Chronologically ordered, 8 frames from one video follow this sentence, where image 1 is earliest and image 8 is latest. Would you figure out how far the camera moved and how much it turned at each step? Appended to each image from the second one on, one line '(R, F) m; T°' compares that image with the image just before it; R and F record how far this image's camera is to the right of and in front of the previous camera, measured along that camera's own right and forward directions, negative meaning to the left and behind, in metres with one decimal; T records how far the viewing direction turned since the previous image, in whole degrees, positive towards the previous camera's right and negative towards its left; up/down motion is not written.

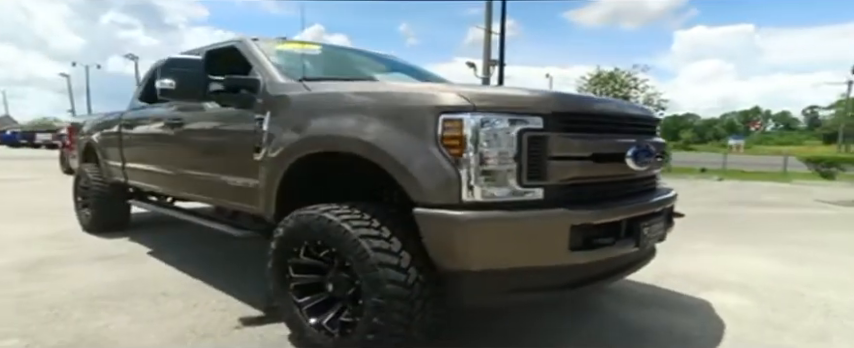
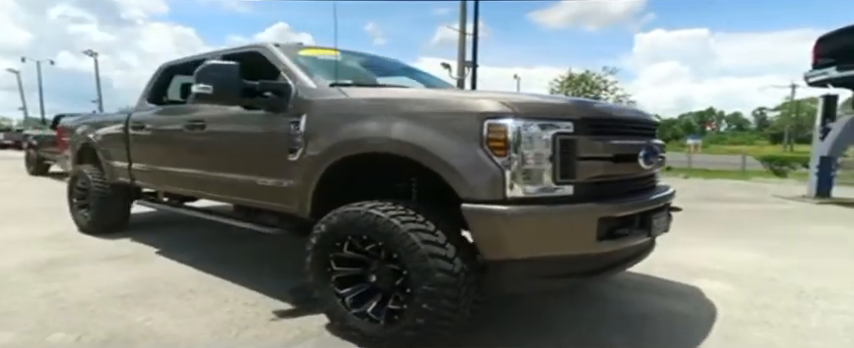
(-0.3, -0.2) m; +4°
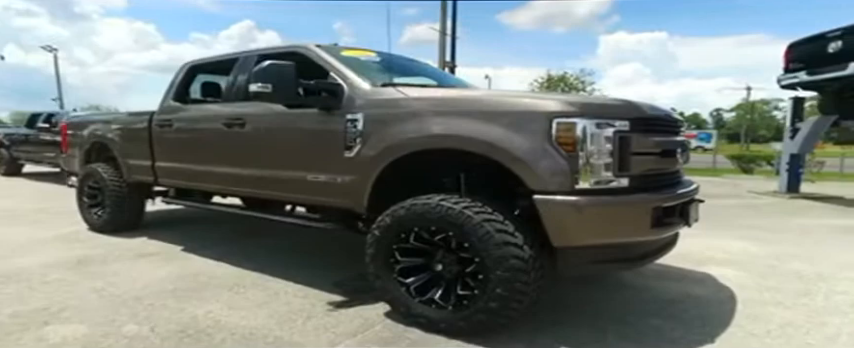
(-0.5, -0.1) m; +4°
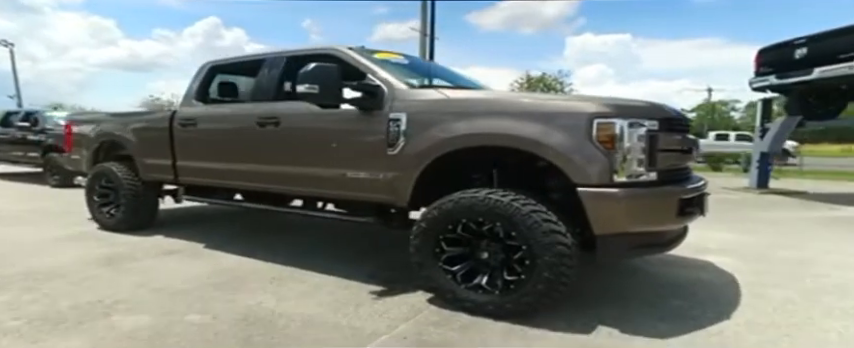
(-0.4, -0.2) m; +3°
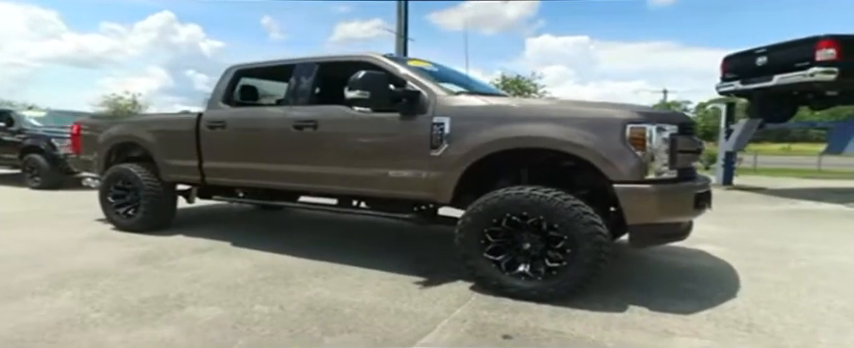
(-0.5, -0.2) m; +4°
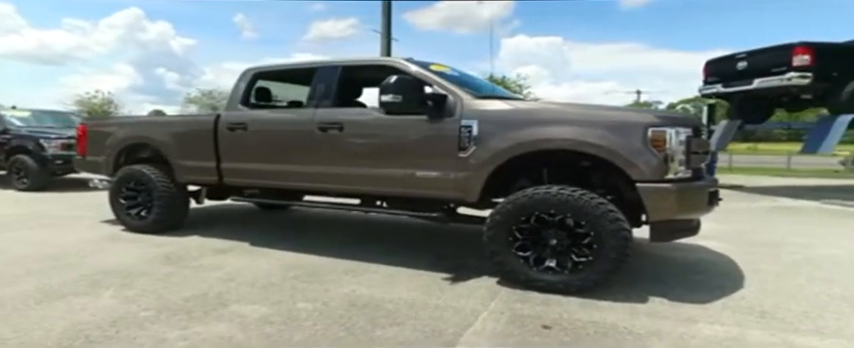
(-0.4, -0.1) m; +3°
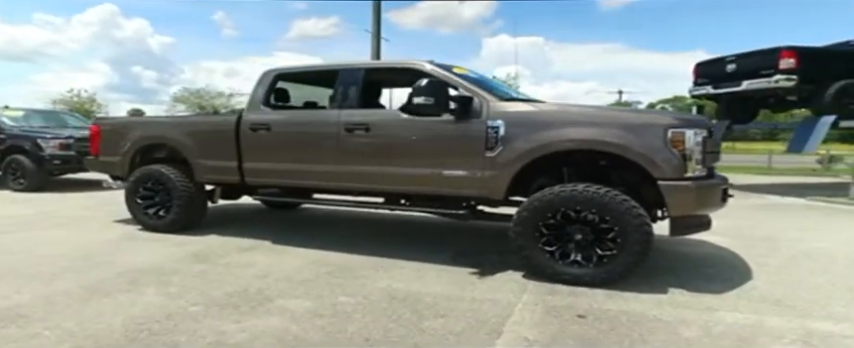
(-0.3, -0.1) m; +2°
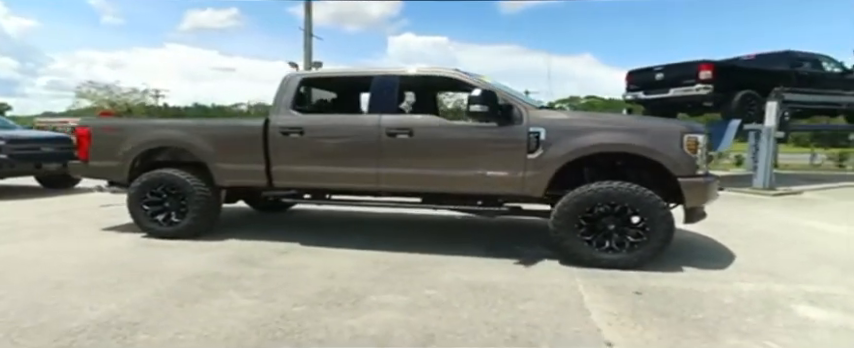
(-1.1, -0.2) m; +10°
